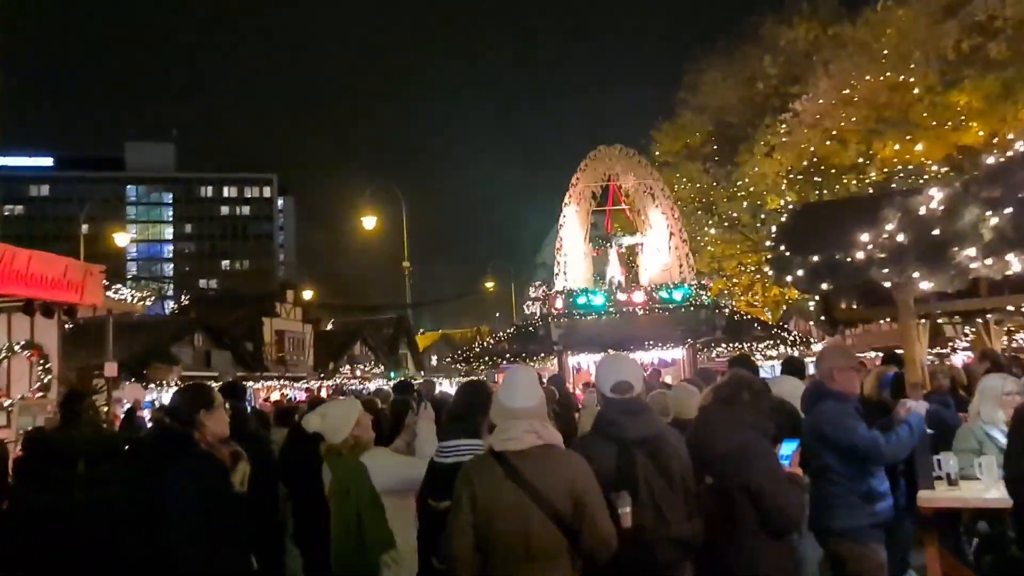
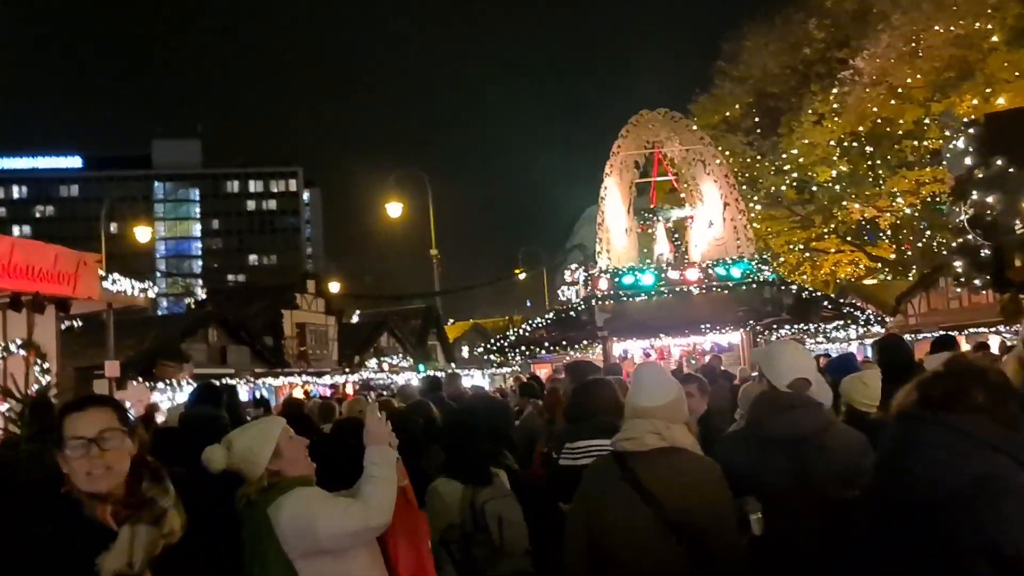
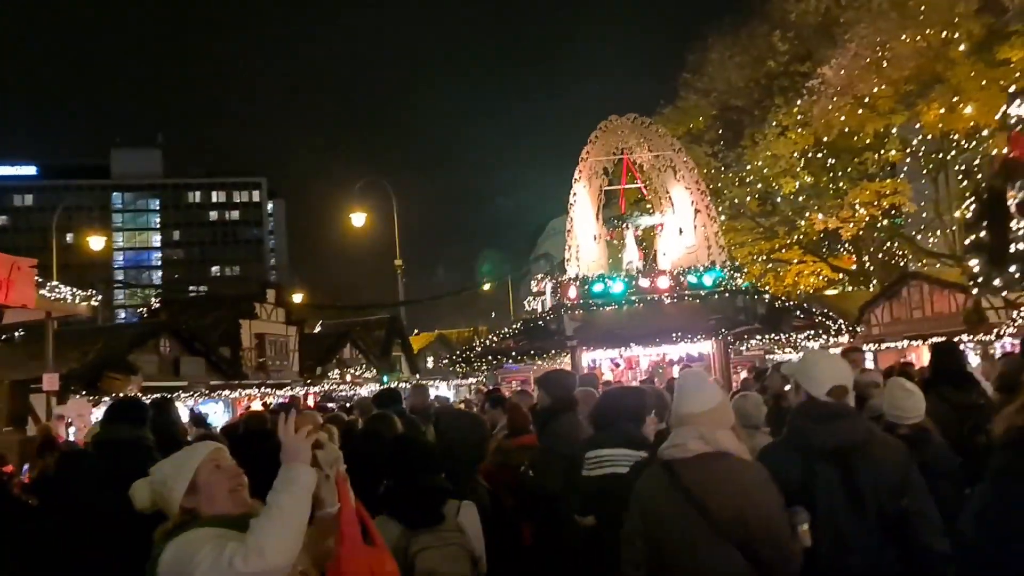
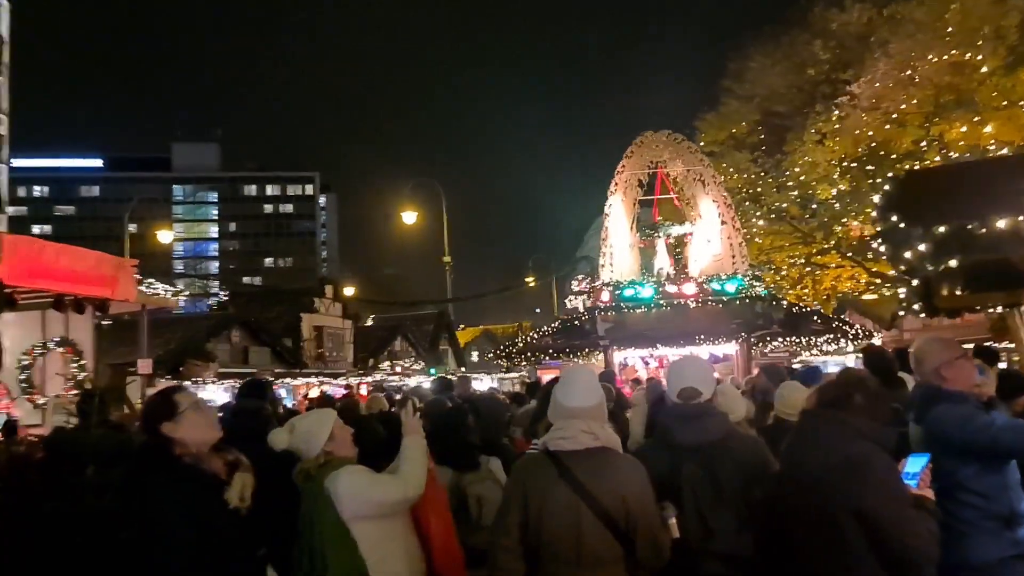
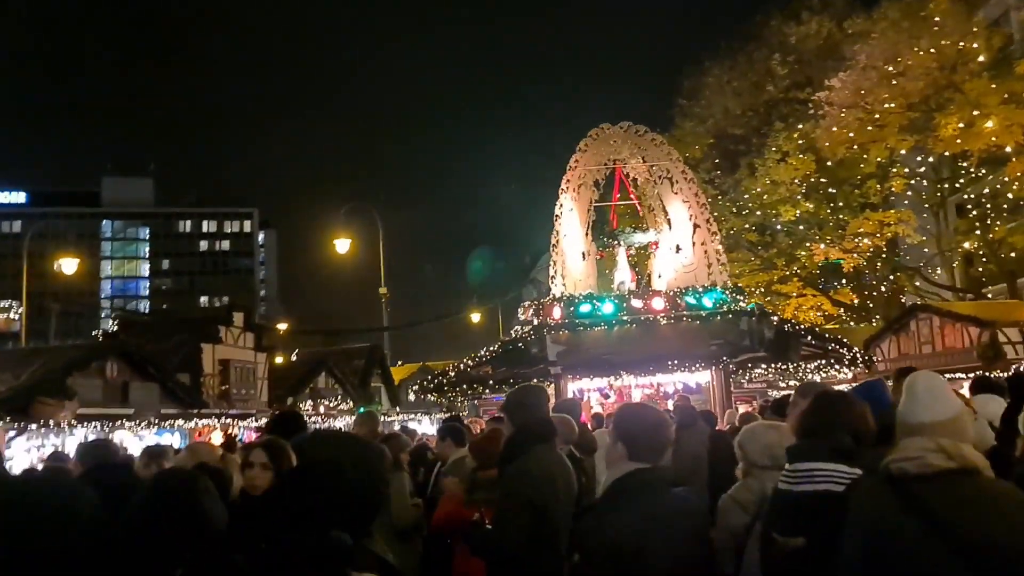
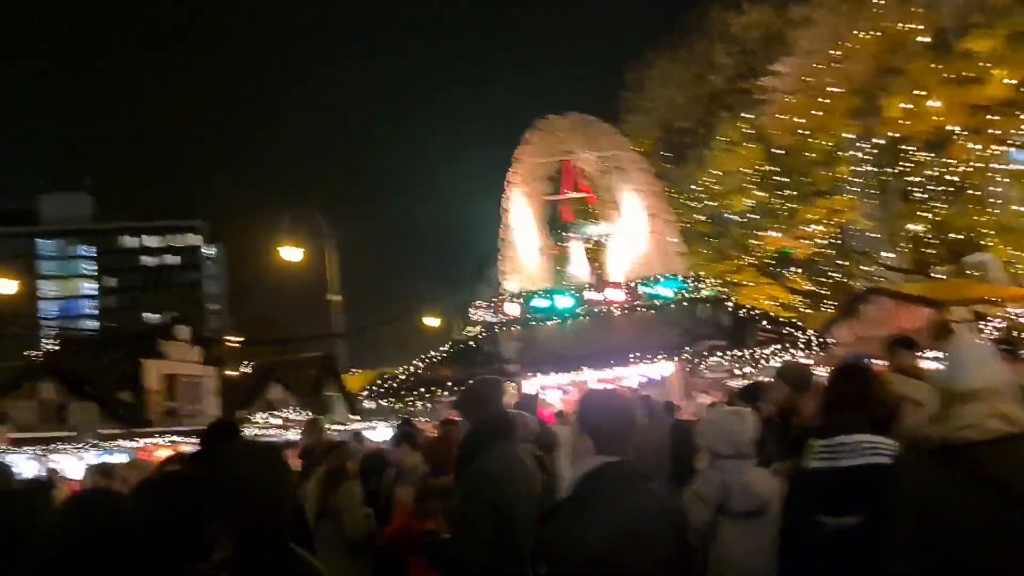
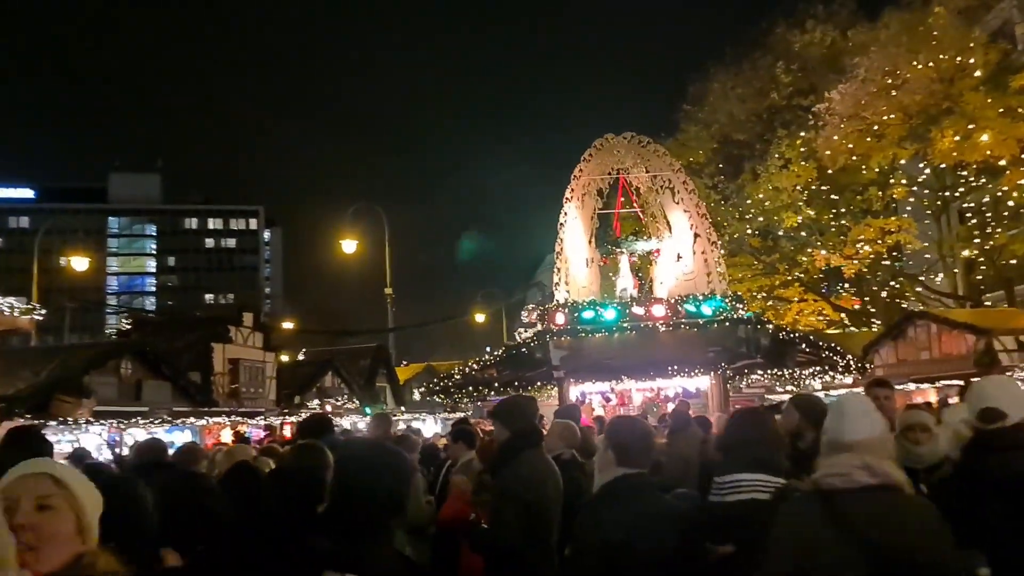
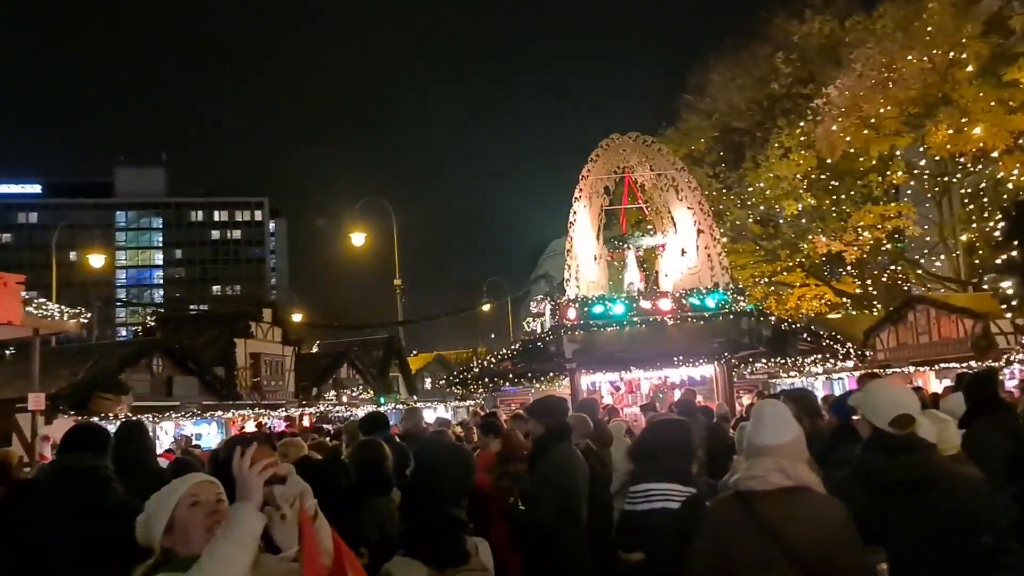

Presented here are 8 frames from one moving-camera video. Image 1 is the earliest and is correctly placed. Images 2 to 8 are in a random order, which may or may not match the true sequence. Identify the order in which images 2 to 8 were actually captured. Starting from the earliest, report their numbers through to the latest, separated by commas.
4, 2, 3, 8, 7, 5, 6
